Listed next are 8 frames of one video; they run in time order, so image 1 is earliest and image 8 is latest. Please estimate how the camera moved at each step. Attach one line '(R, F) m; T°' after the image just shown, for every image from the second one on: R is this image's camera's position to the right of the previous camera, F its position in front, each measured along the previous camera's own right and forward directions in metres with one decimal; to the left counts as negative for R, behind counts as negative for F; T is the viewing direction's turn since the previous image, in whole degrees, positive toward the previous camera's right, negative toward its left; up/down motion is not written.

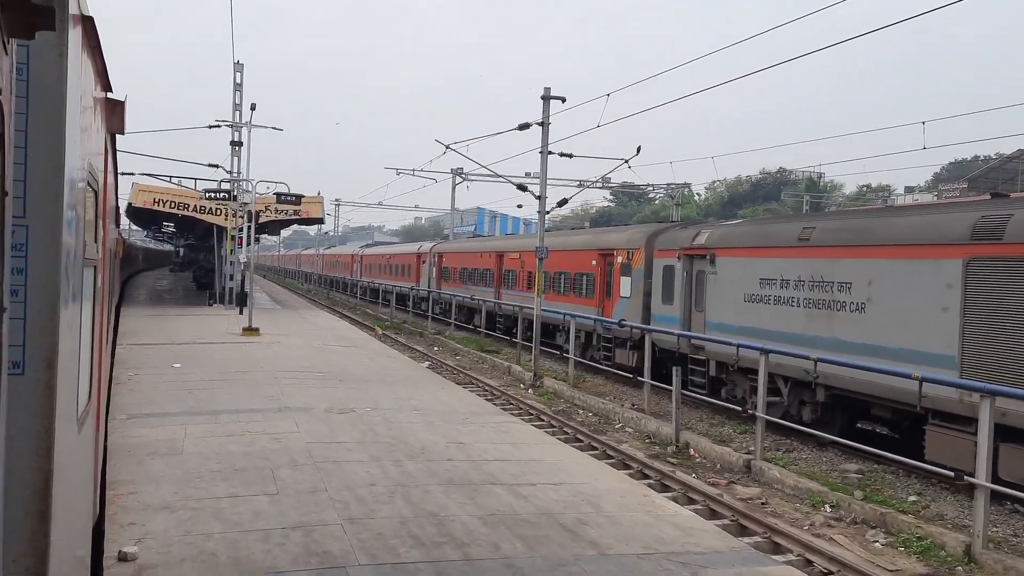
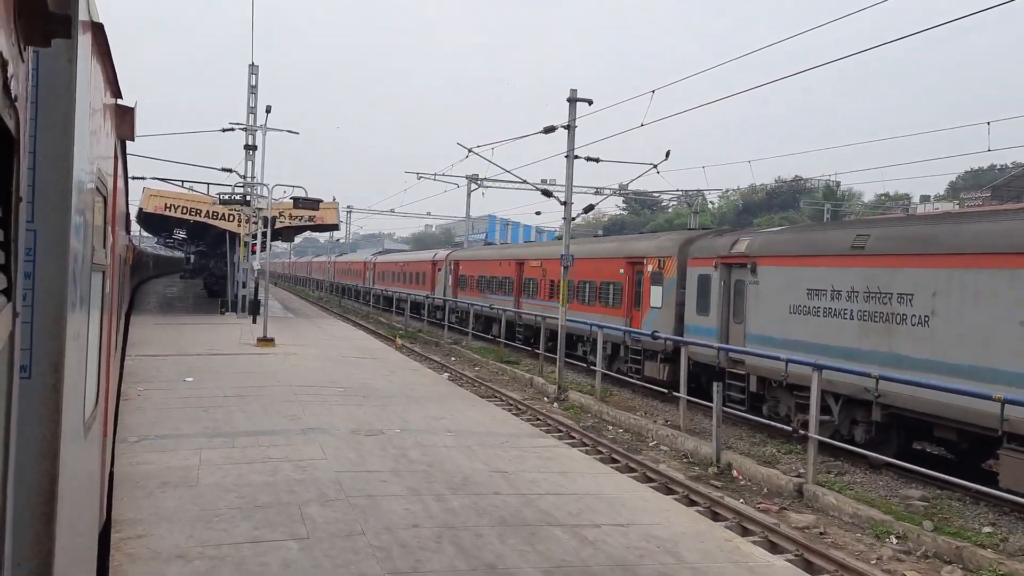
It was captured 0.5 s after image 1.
(-0.2, +0.6) m; 0°
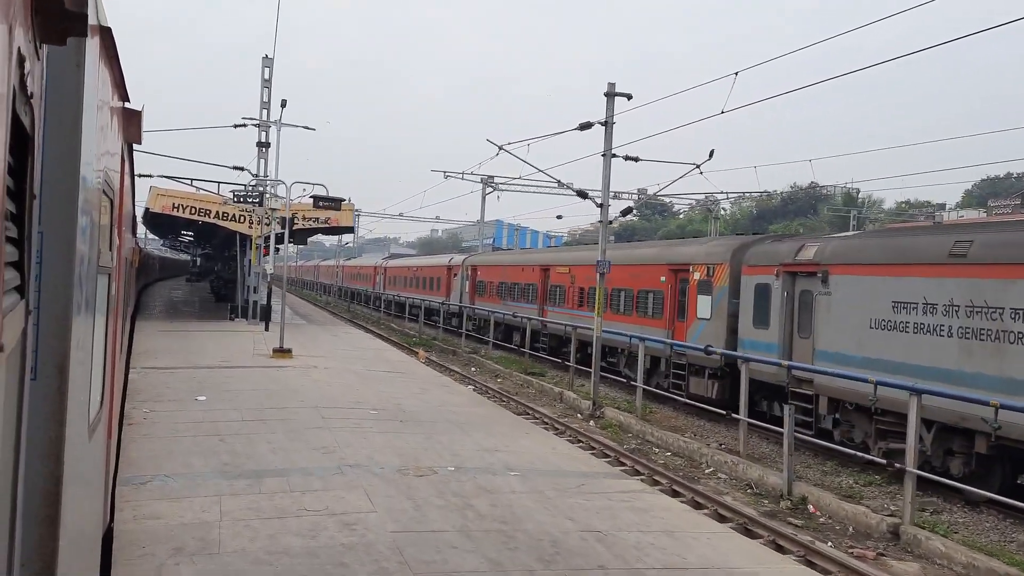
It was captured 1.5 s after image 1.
(-0.3, +1.1) m; 0°
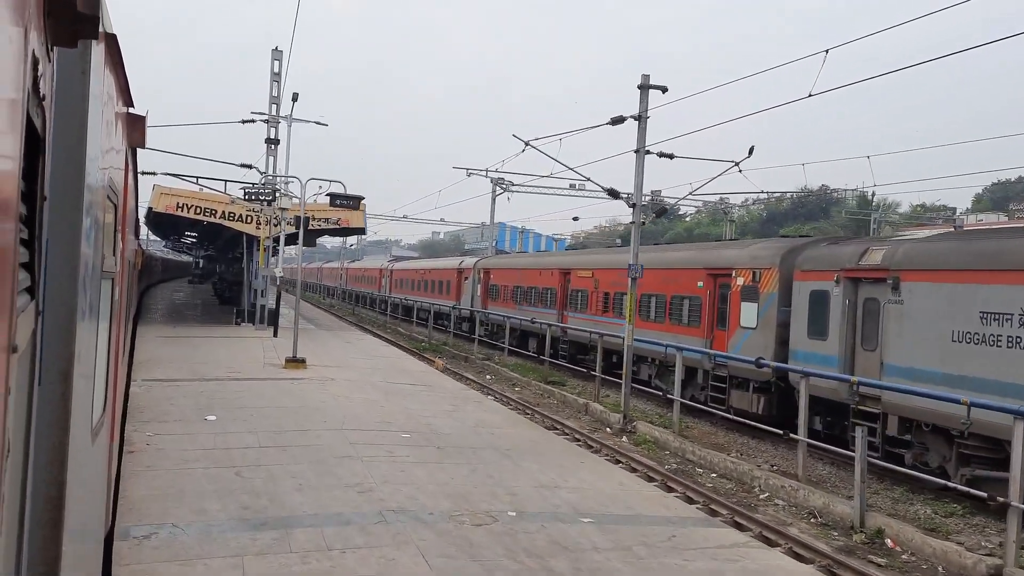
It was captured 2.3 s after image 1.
(-0.3, +1.0) m; 0°
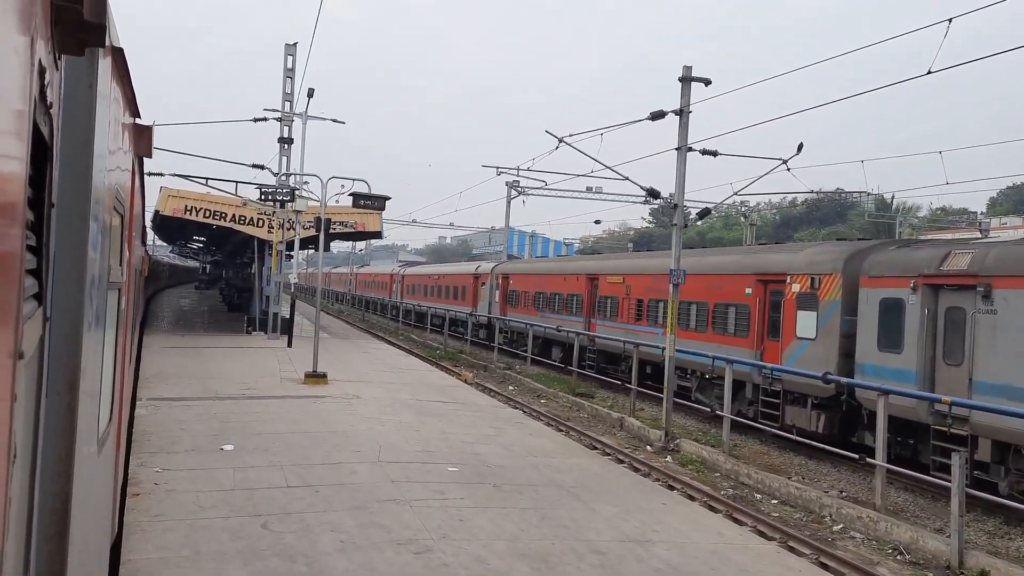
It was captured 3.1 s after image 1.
(-0.3, +1.0) m; 0°
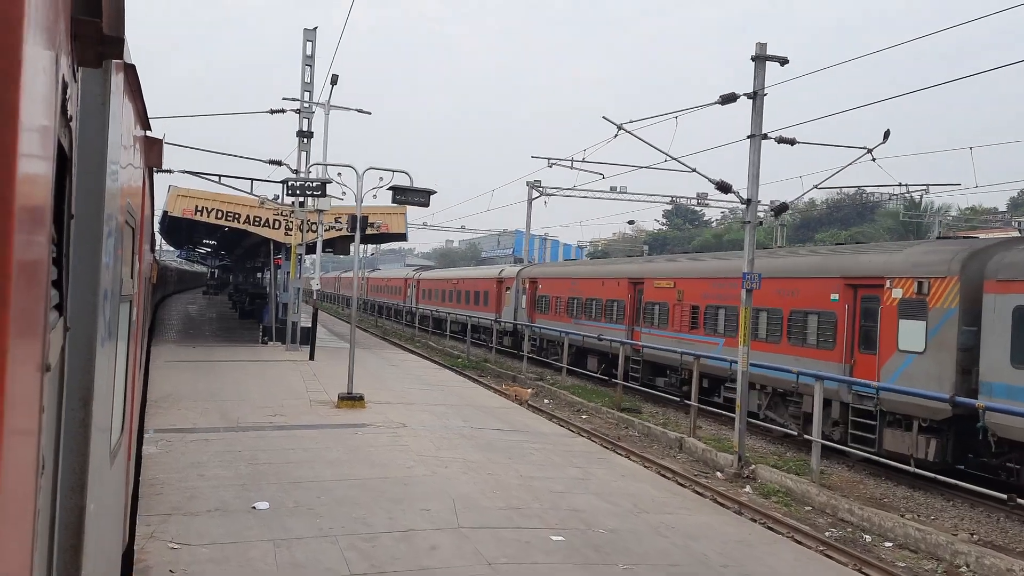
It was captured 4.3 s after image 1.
(-0.4, +1.5) m; 0°
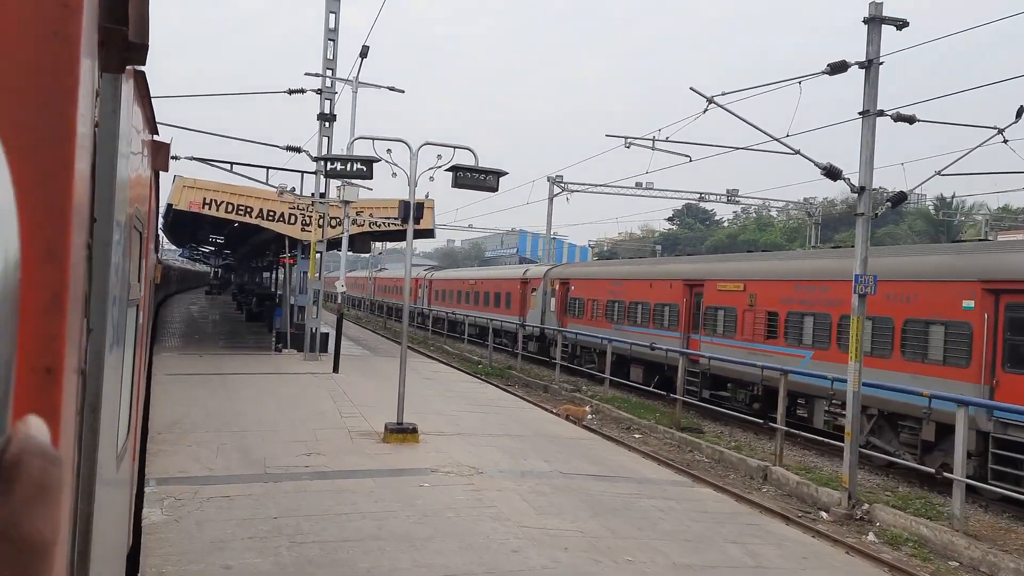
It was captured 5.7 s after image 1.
(-0.5, +1.9) m; 0°
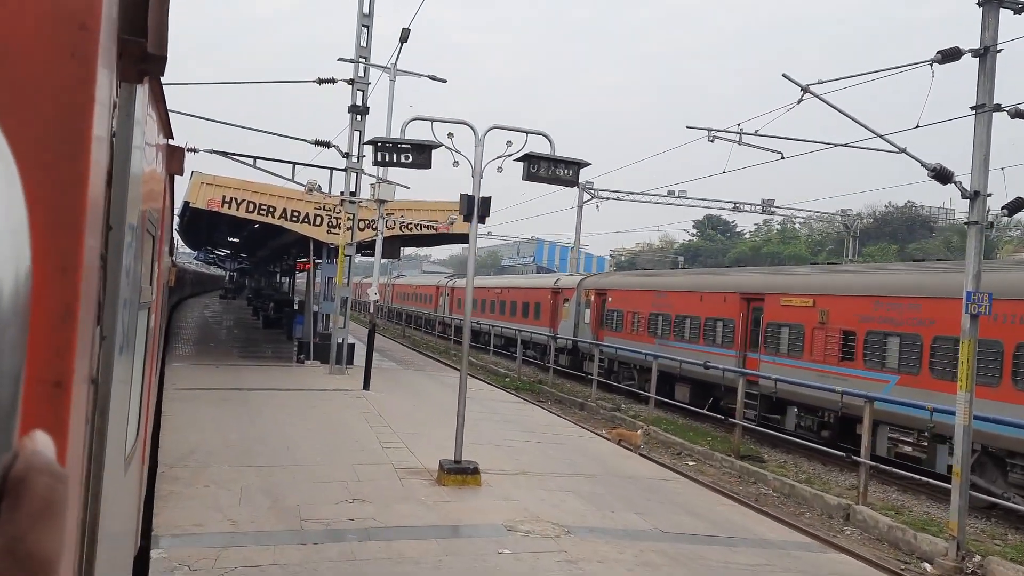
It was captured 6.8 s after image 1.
(-0.3, +1.3) m; -1°
